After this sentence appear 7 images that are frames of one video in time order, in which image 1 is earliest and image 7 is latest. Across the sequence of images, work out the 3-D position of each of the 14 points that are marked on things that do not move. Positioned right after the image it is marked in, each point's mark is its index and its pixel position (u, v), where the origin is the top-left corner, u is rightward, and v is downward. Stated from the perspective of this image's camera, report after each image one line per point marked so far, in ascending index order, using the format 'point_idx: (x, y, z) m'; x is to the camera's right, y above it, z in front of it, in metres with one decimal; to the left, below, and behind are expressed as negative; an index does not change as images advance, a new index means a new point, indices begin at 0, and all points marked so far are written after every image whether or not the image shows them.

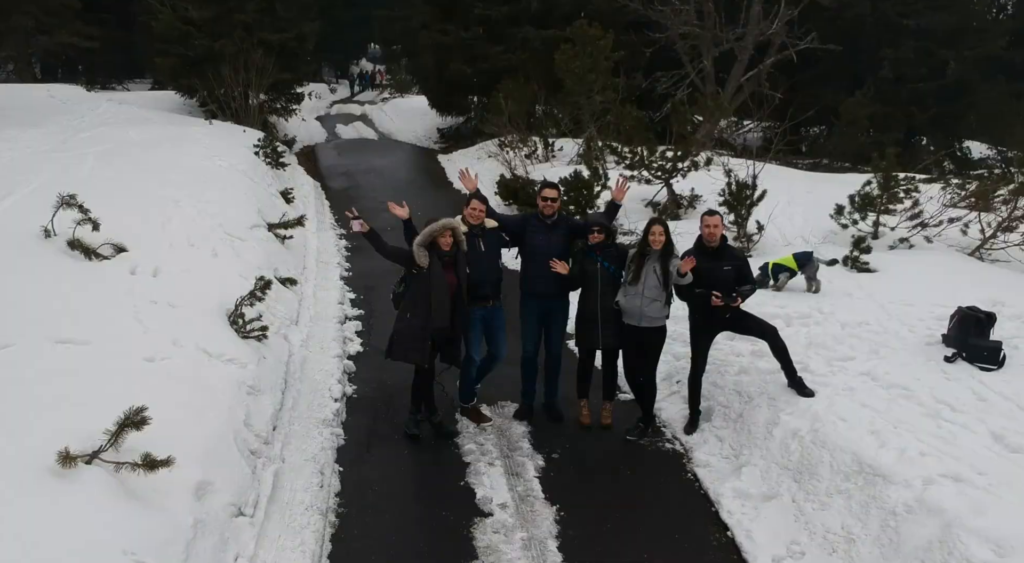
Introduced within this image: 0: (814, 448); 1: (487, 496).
0: (+1.8, -1.0, +3.9) m
1: (-0.1, -1.3, +3.8) m
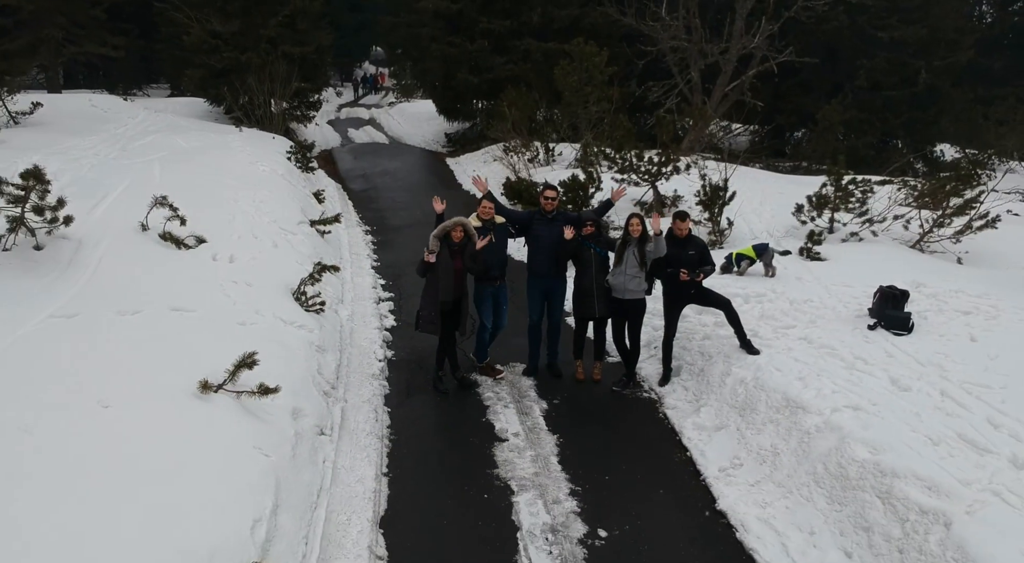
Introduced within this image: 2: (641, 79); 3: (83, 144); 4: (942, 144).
0: (+1.9, -0.8, +5.0) m
1: (-0.1, -1.1, +5.0) m
2: (+3.5, +5.4, +17.5) m
3: (-6.4, +2.1, +9.7) m
4: (+11.1, +3.6, +17.1) m
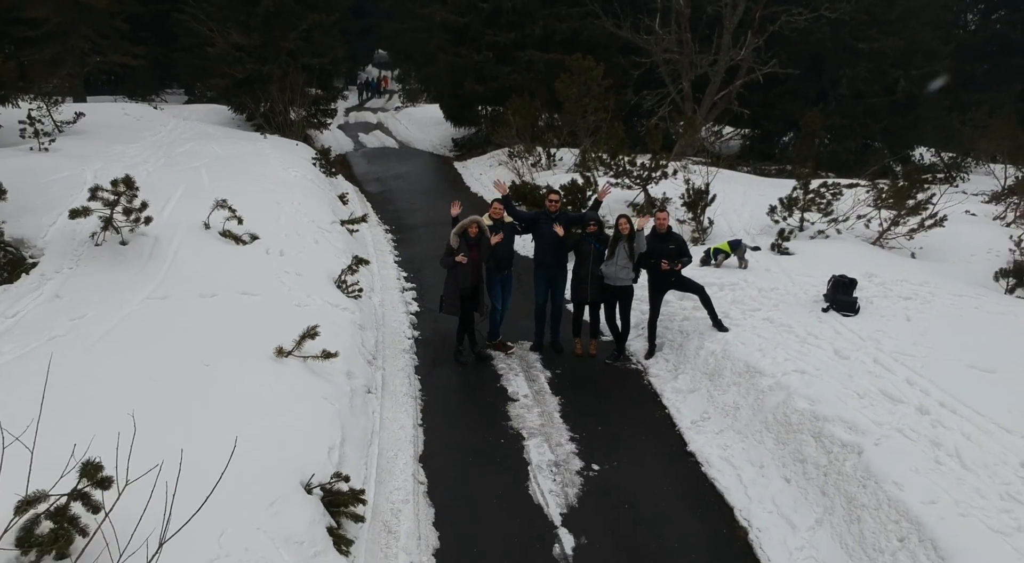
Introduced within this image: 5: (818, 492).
0: (+2.0, -0.7, +6.1) m
1: (0.0, -1.0, +6.0) m
2: (+3.6, +5.5, +18.6) m
3: (-6.3, +2.2, +10.8) m
4: (+11.2, +3.7, +18.1) m
5: (+2.1, -1.5, +4.5) m
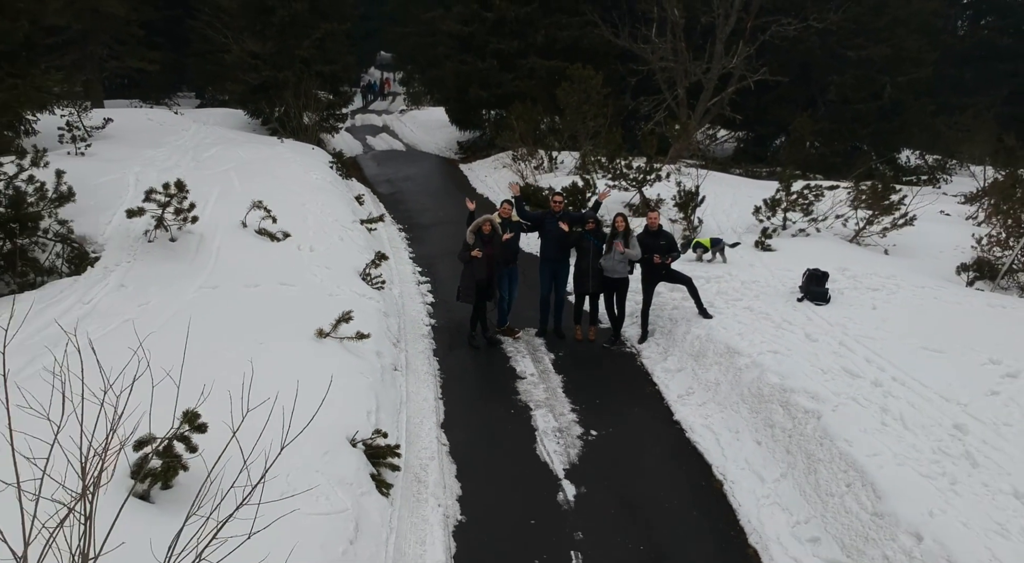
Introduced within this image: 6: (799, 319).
0: (+2.1, -0.6, +6.9) m
1: (+0.1, -0.9, +6.8) m
2: (+3.7, +5.6, +19.4) m
3: (-6.2, +2.2, +11.6) m
4: (+11.3, +3.8, +18.9) m
5: (+2.2, -1.4, +5.3) m
6: (+3.1, -0.4, +7.1) m
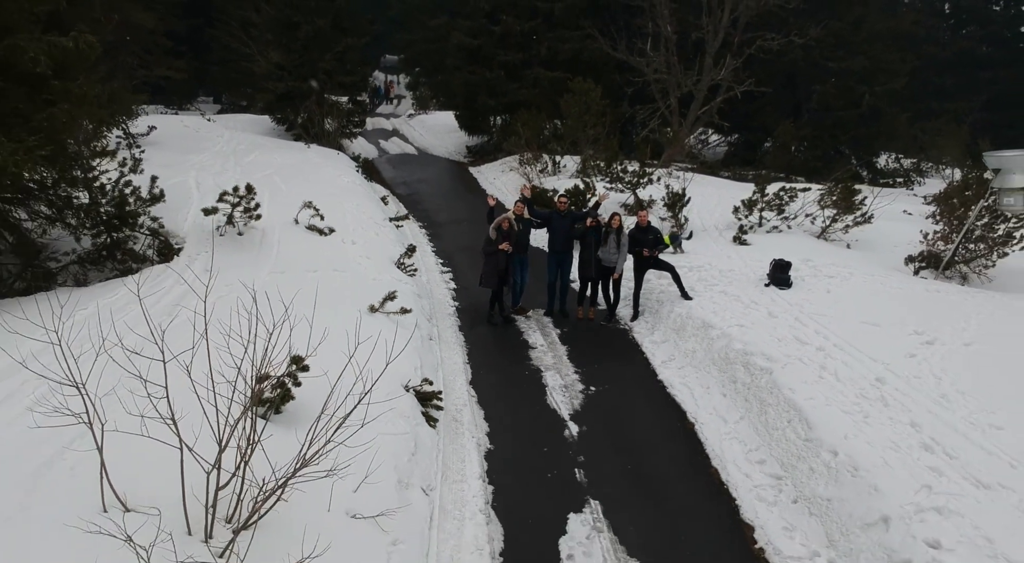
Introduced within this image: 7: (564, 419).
0: (+2.2, -0.5, +8.3) m
1: (+0.3, -0.8, +8.2) m
2: (+3.8, +5.8, +20.8) m
3: (-6.1, +2.4, +13.0) m
4: (+11.5, +3.9, +20.3) m
5: (+2.4, -1.2, +6.7) m
6: (+3.3, -0.2, +8.5) m
7: (+0.5, -1.4, +6.6) m
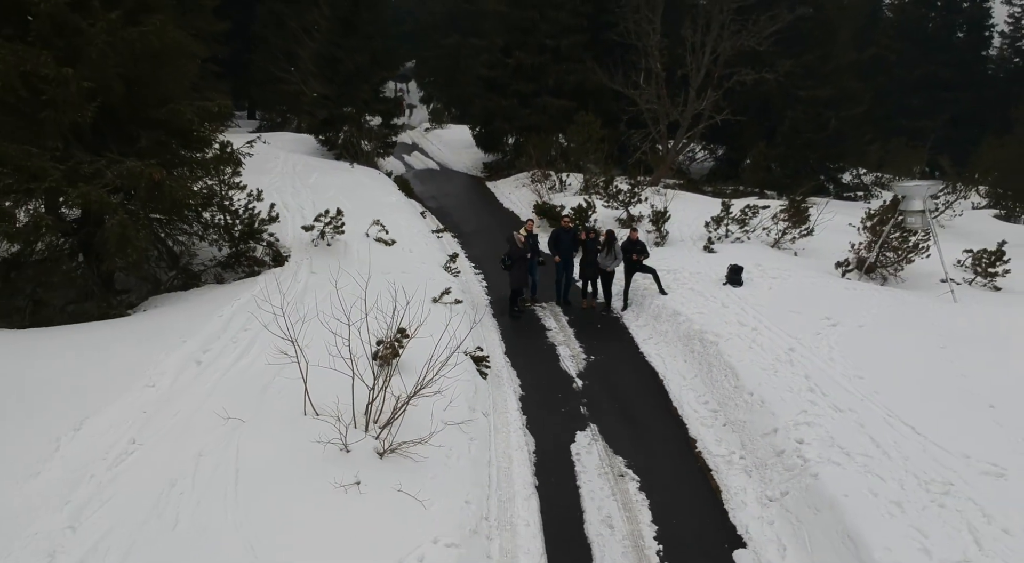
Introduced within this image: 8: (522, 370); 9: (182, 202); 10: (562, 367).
0: (+2.6, -0.5, +11.2) m
1: (+0.6, -0.7, +11.2) m
2: (+4.2, +5.8, +23.7) m
3: (-5.7, +2.4, +15.9) m
4: (+11.9, +3.9, +23.2) m
5: (+2.7, -1.2, +9.6) m
6: (+3.7, -0.2, +11.4) m
7: (+0.9, -1.4, +9.6) m
8: (+0.2, -1.3, +9.6) m
9: (-5.1, +1.2, +10.1) m
10: (+0.8, -1.3, +9.8) m
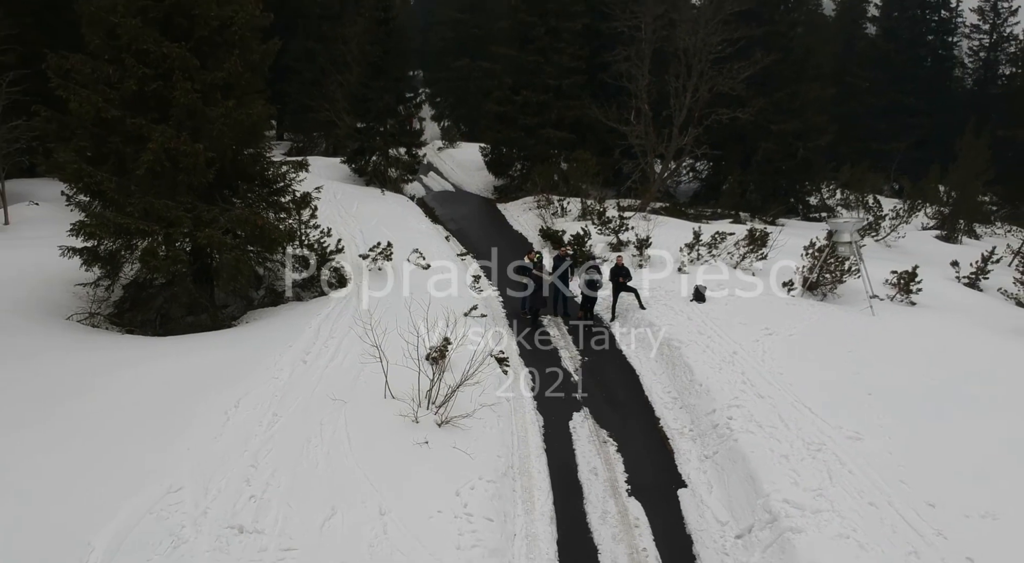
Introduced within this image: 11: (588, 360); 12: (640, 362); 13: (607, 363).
0: (+2.8, -0.9, +14.3) m
1: (+0.9, -1.1, +14.3) m
2: (+4.5, +5.4, +26.8) m
3: (-5.4, +2.1, +19.1) m
4: (+12.2, +3.5, +26.4) m
5: (+3.0, -1.6, +12.8) m
6: (+3.9, -0.6, +14.6) m
7: (+1.1, -1.8, +12.7) m
8: (+0.4, -1.7, +12.8) m
9: (-4.8, +0.9, +13.2) m
10: (+1.0, -1.7, +12.9) m
11: (+1.5, -1.6, +13.1) m
12: (+2.5, -1.7, +13.0) m
13: (+1.9, -1.7, +13.0) m
